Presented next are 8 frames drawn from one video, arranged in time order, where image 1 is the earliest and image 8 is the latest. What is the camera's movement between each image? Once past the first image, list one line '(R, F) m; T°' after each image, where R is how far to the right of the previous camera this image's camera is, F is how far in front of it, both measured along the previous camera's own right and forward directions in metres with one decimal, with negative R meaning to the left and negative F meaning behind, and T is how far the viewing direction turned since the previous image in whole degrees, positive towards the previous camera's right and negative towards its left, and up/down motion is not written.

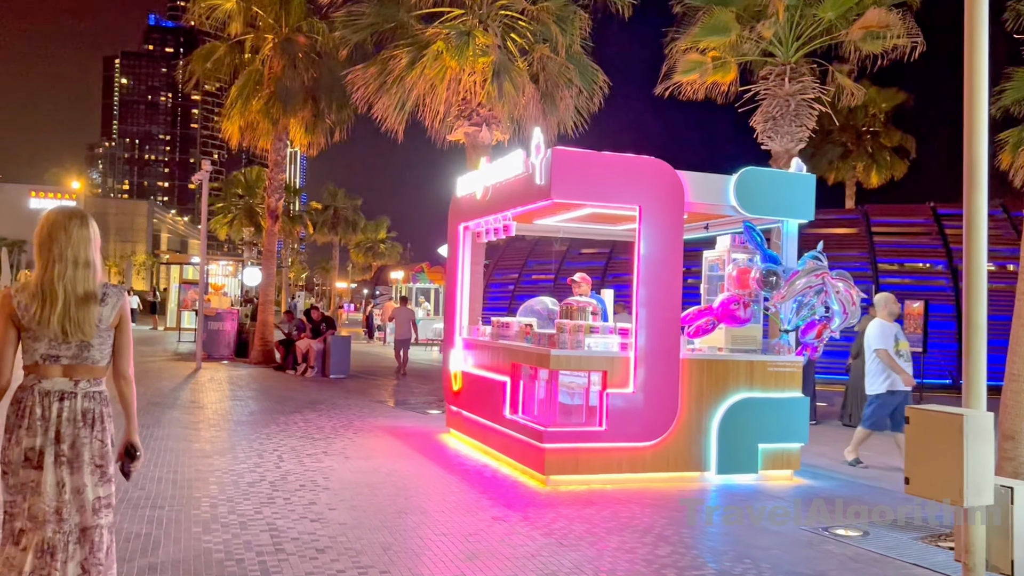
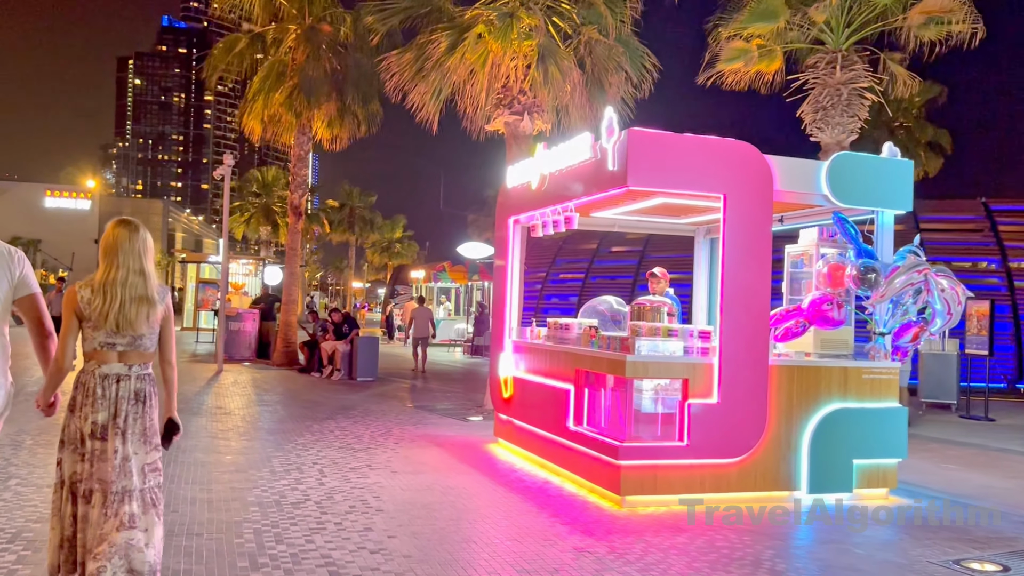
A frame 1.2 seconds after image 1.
(-0.5, +0.7) m; -1°
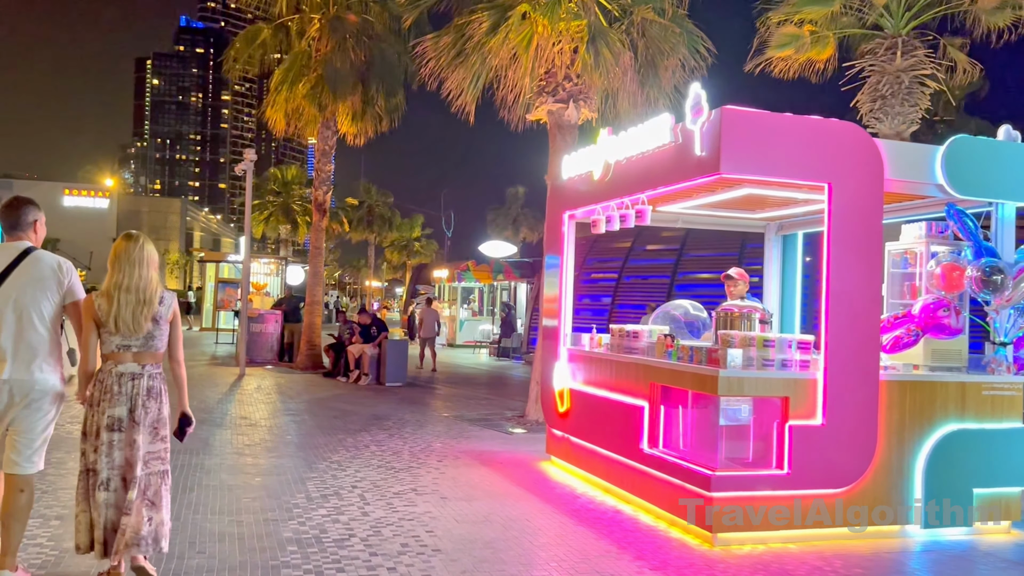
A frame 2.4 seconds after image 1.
(-0.4, +0.8) m; -1°
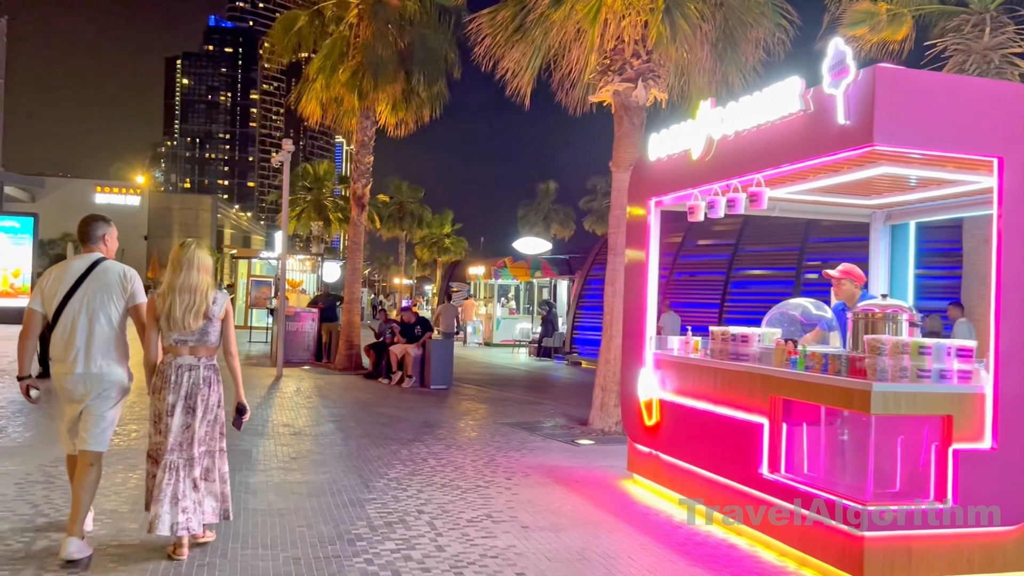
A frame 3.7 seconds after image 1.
(-0.5, +0.9) m; -2°
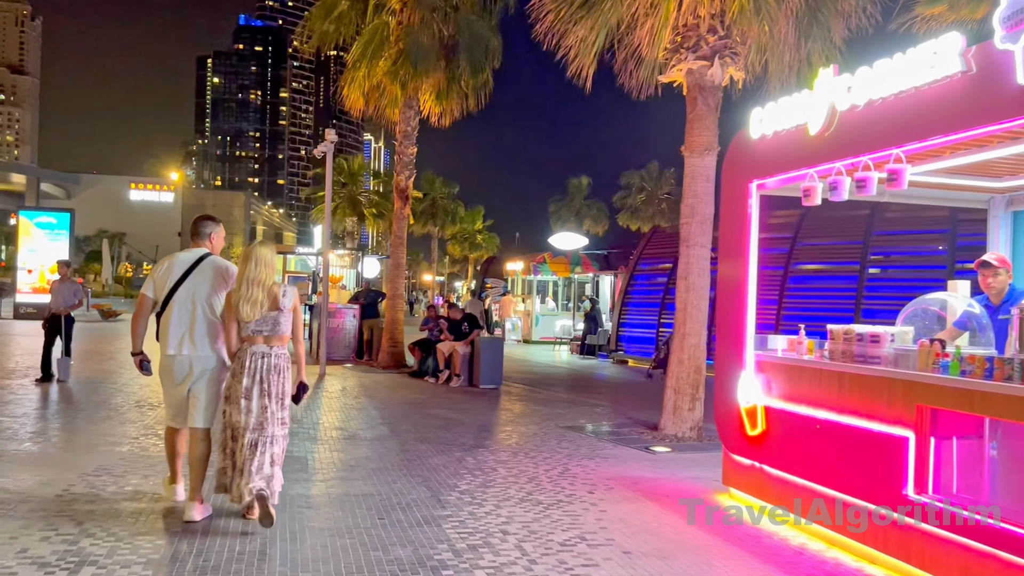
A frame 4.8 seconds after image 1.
(-0.4, +0.7) m; -2°
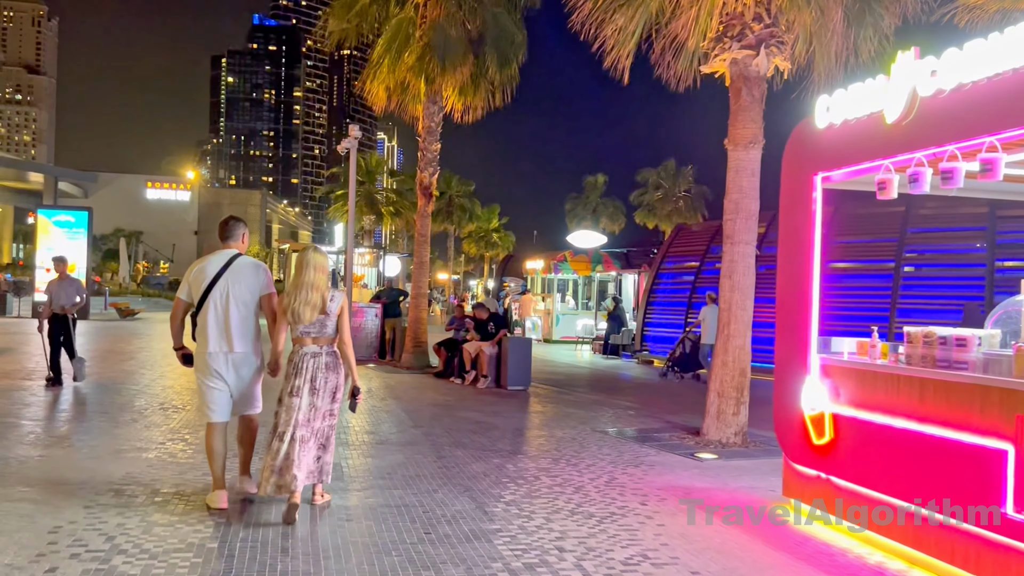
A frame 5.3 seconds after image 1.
(-0.3, +0.3) m; -1°
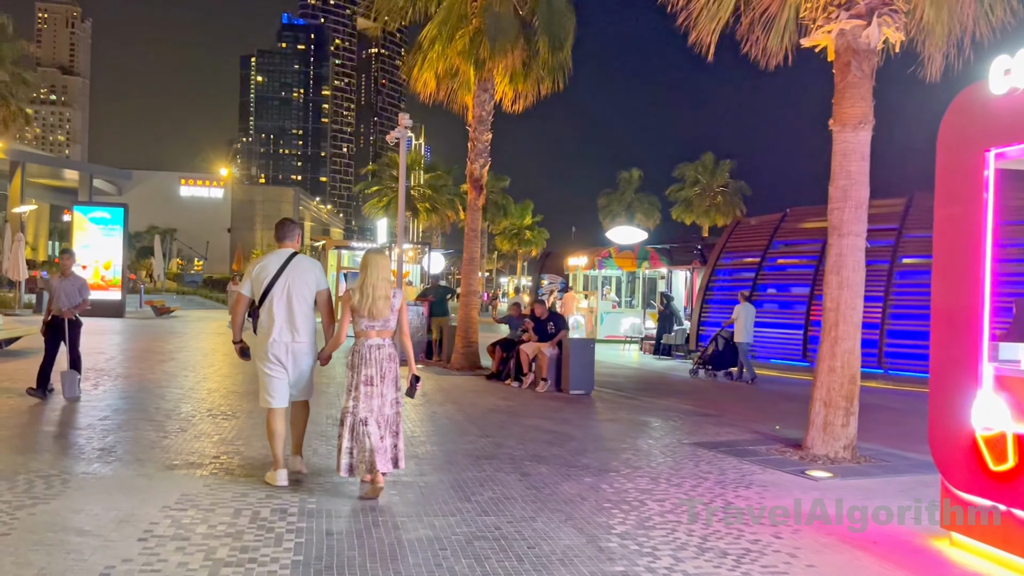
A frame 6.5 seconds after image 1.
(-0.5, +0.8) m; -2°
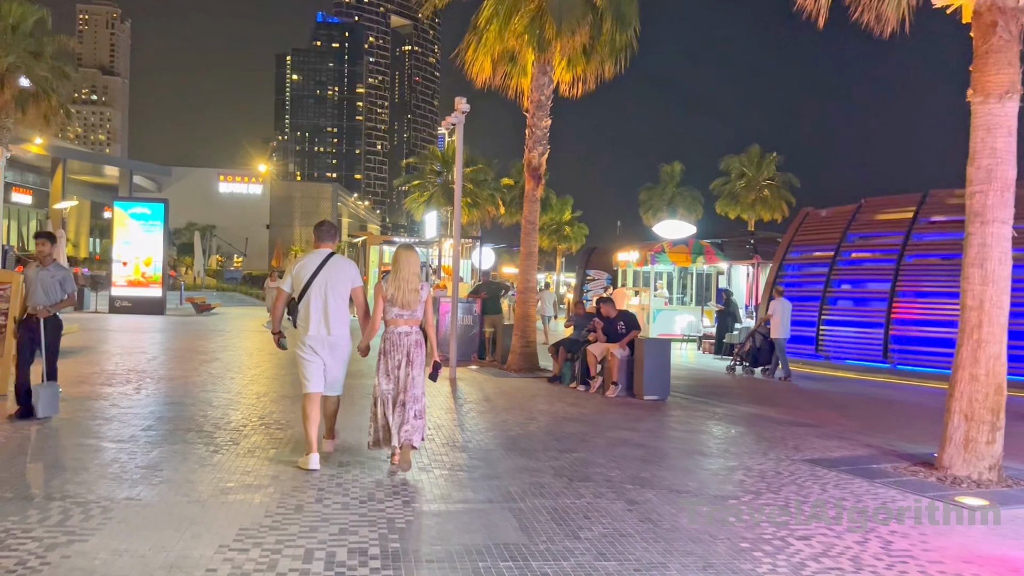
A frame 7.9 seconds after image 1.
(-0.5, +0.9) m; -2°
